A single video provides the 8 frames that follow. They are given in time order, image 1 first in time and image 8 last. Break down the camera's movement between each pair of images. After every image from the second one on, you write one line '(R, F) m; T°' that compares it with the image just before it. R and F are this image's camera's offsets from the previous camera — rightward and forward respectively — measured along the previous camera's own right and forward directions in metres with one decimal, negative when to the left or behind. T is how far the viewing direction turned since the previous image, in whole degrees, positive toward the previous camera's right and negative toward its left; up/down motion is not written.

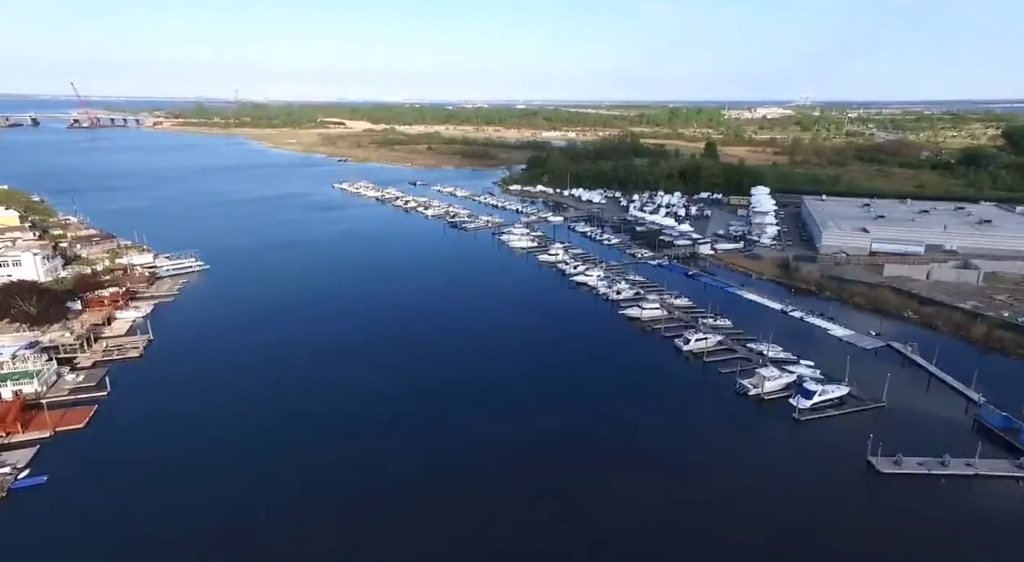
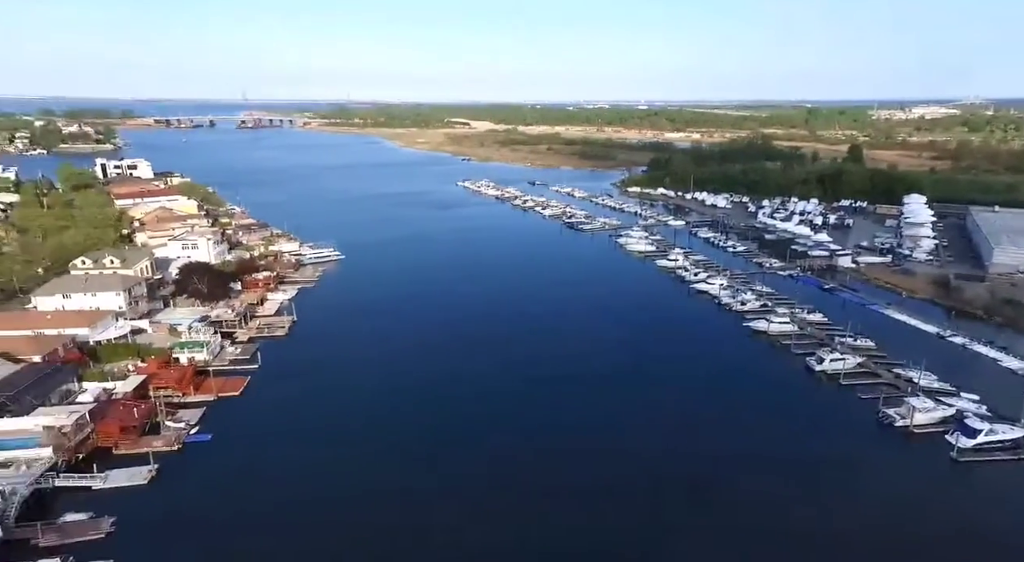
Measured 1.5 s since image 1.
(-1.0, -0.6) m; -11°
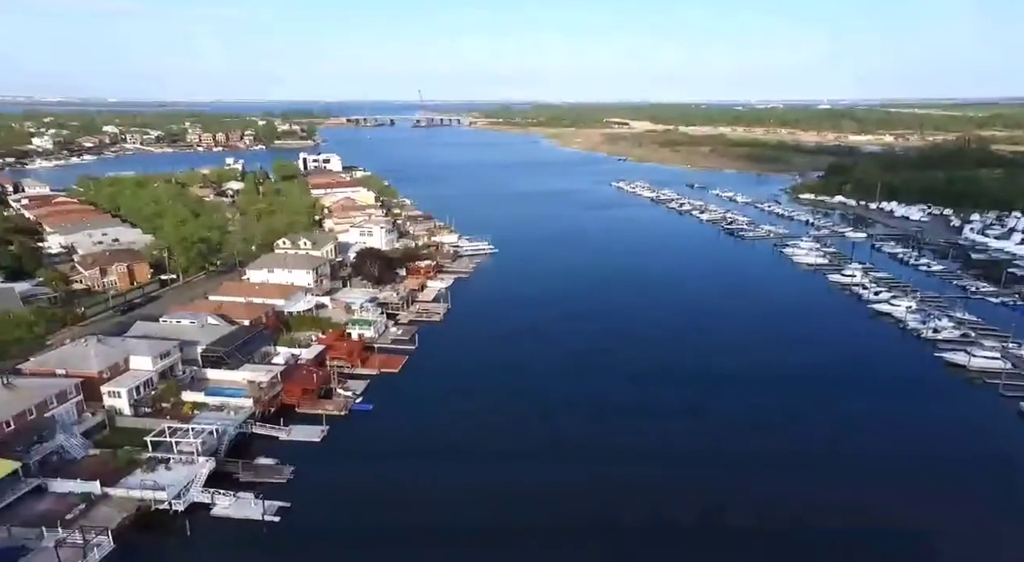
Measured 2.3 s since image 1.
(-0.3, -0.3) m; -14°
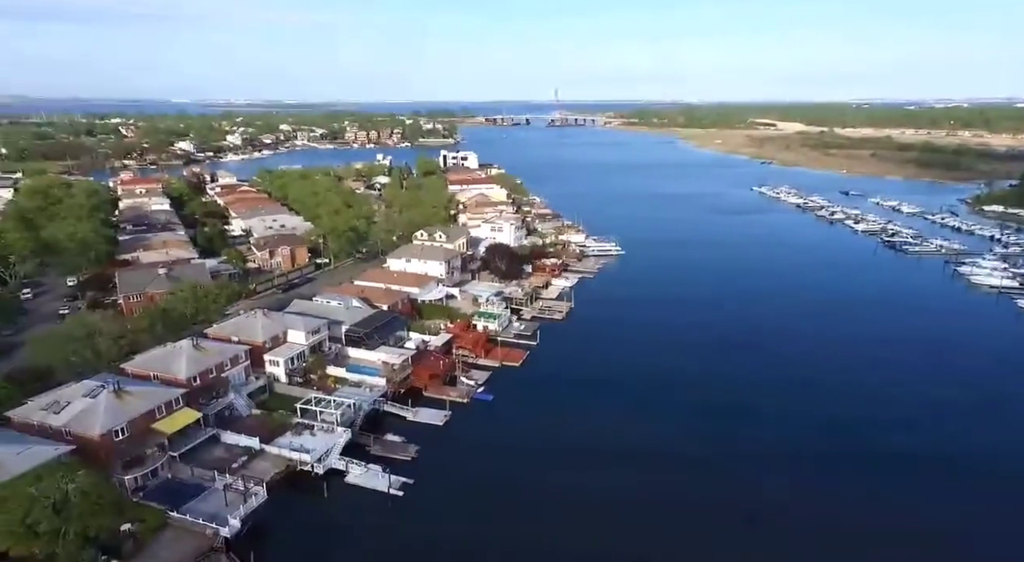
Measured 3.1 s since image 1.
(-0.1, -0.1) m; -12°
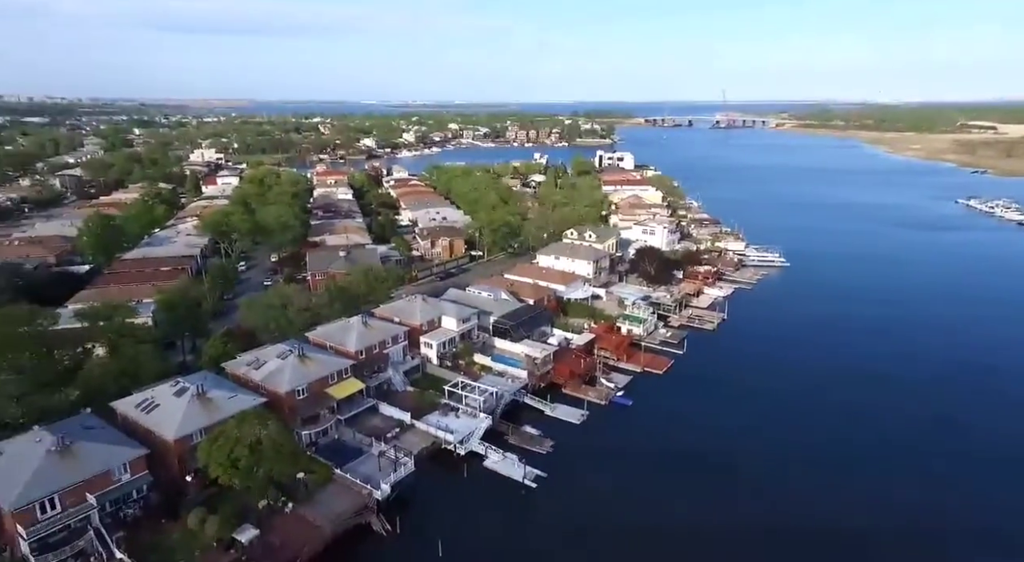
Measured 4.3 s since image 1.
(0.0, -0.1) m; -14°
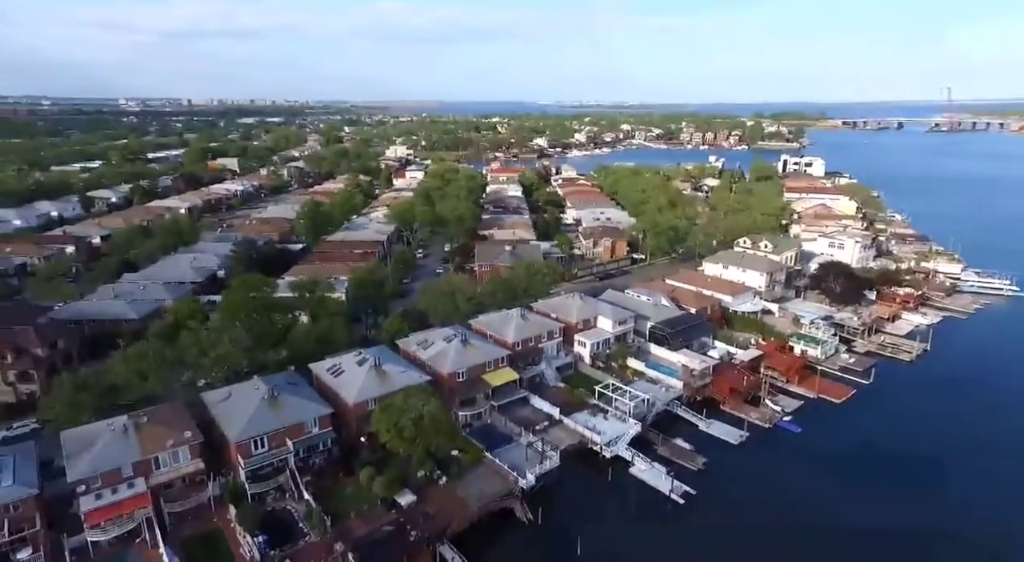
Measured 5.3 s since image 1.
(+0.1, -0.2) m; -16°
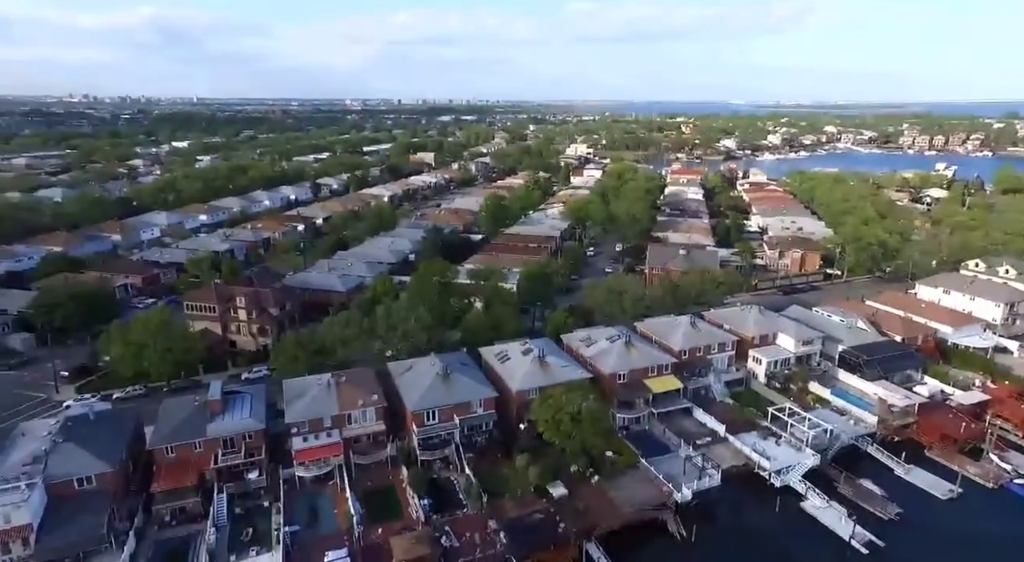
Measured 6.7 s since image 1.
(-0.2, -0.4) m; -16°
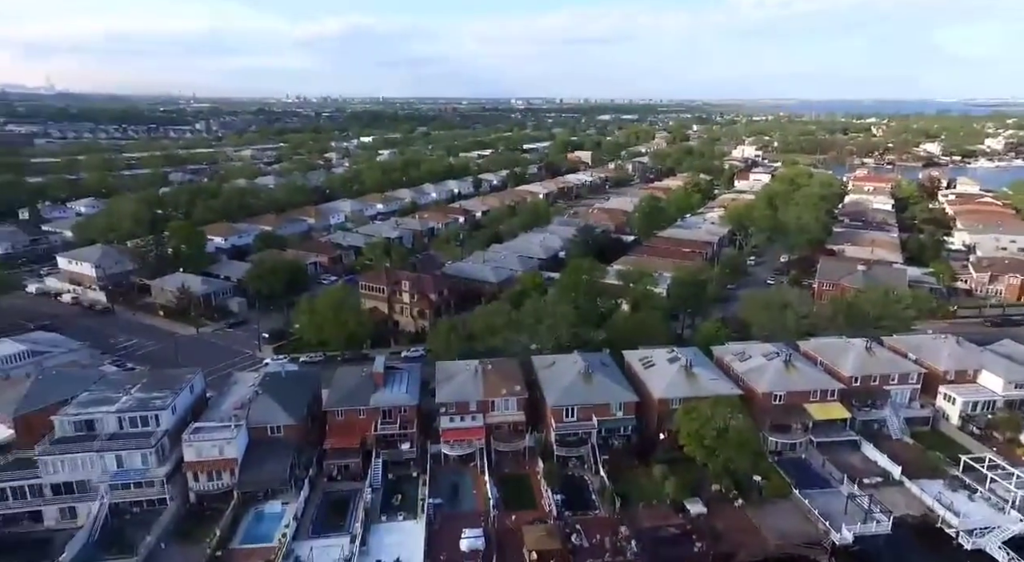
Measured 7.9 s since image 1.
(-0.4, 0.0) m; -14°
